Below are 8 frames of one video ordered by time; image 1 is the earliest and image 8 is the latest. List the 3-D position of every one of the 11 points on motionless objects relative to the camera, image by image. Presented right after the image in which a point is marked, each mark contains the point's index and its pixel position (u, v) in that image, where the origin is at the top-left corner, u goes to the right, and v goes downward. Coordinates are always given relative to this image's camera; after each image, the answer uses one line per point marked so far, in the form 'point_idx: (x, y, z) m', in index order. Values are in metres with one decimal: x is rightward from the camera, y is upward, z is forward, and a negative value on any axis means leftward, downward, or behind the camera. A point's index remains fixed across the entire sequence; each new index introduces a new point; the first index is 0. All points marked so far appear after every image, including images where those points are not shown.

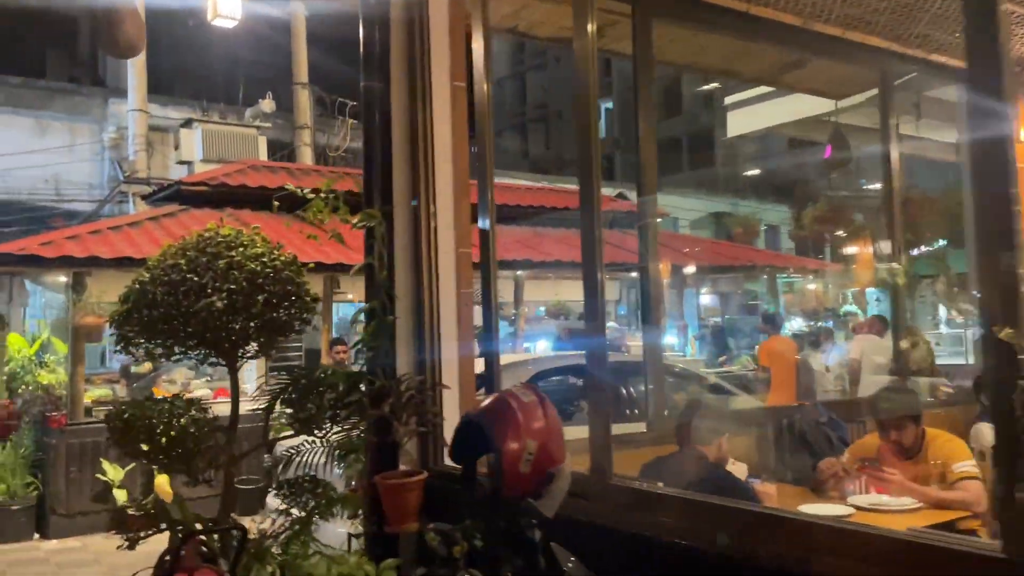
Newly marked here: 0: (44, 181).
0: (-8.0, +1.8, +14.1) m
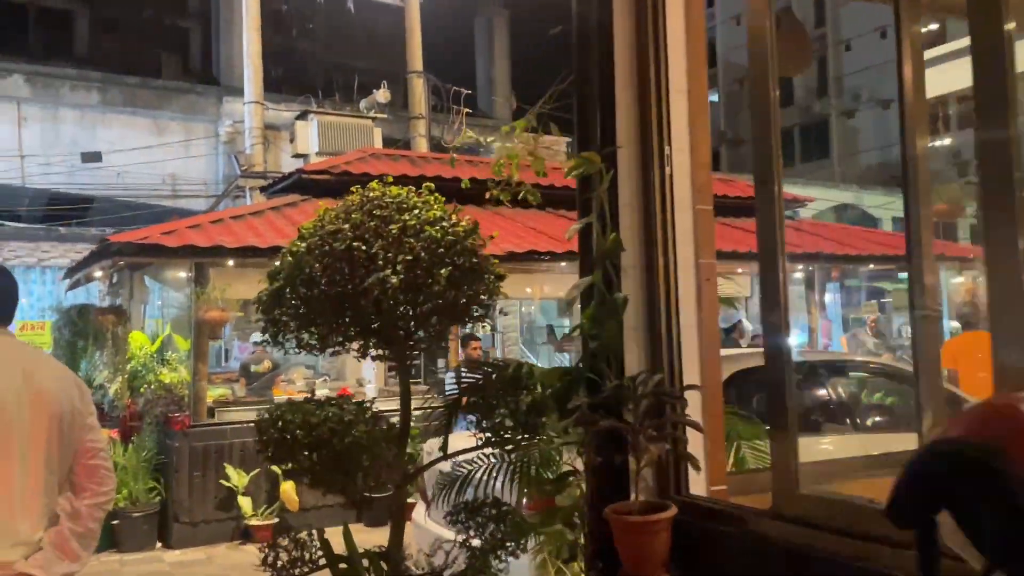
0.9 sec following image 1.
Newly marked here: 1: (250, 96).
0: (-6.0, +1.8, +14.1) m
1: (-3.6, +2.6, +11.2) m
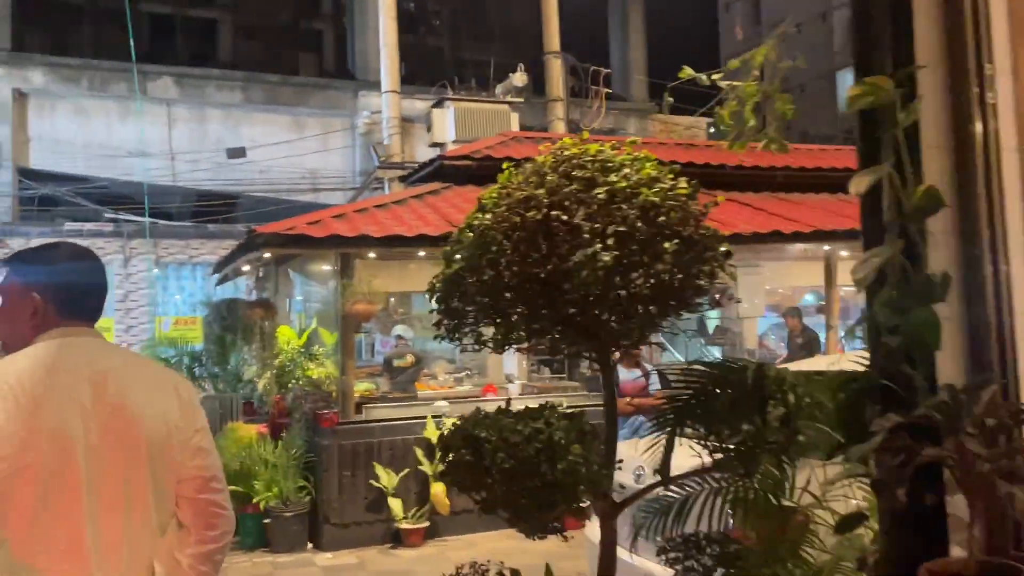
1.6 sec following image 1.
0: (-3.6, +1.9, +14.3) m
1: (-1.7, +2.7, +11.1) m
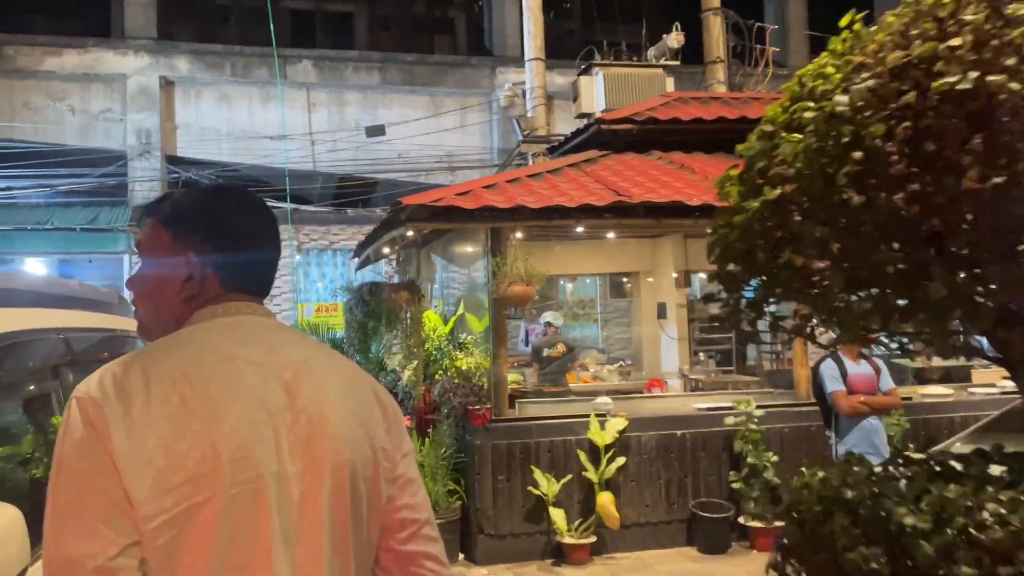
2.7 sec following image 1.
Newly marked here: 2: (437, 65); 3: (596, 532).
0: (-1.2, +2.2, +13.8) m
1: (+0.2, +2.9, +10.3) m
2: (-1.3, +3.8, +14.0) m
3: (+0.6, -1.7, +5.6) m
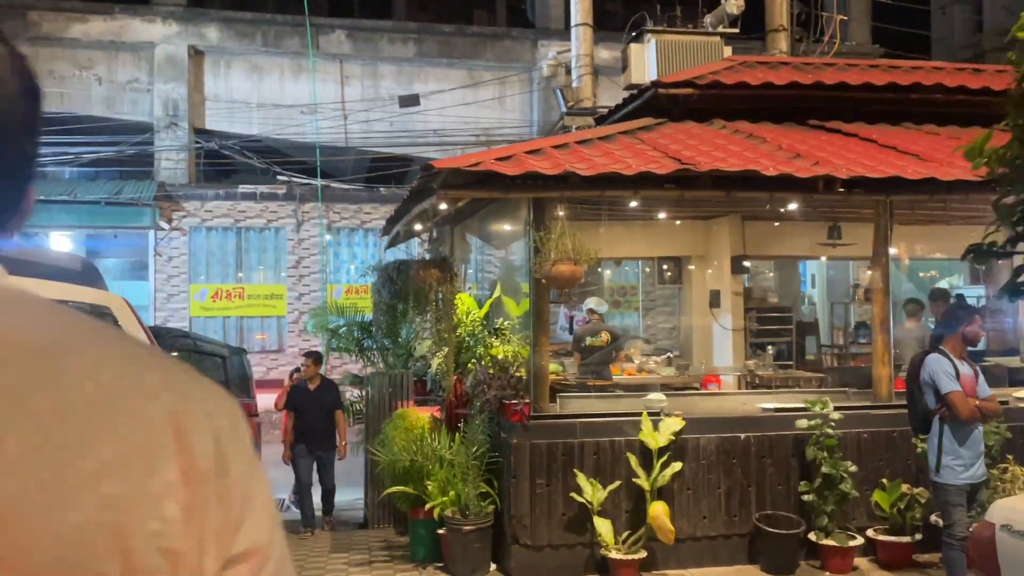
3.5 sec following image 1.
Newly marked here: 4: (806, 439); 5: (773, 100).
0: (-0.5, +2.5, +13.1) m
1: (+0.7, +3.1, +9.5) m
2: (-0.6, +4.1, +13.3) m
3: (+0.8, -1.5, +4.9) m
4: (+1.8, -0.9, +5.2) m
5: (+2.0, +1.5, +6.4) m
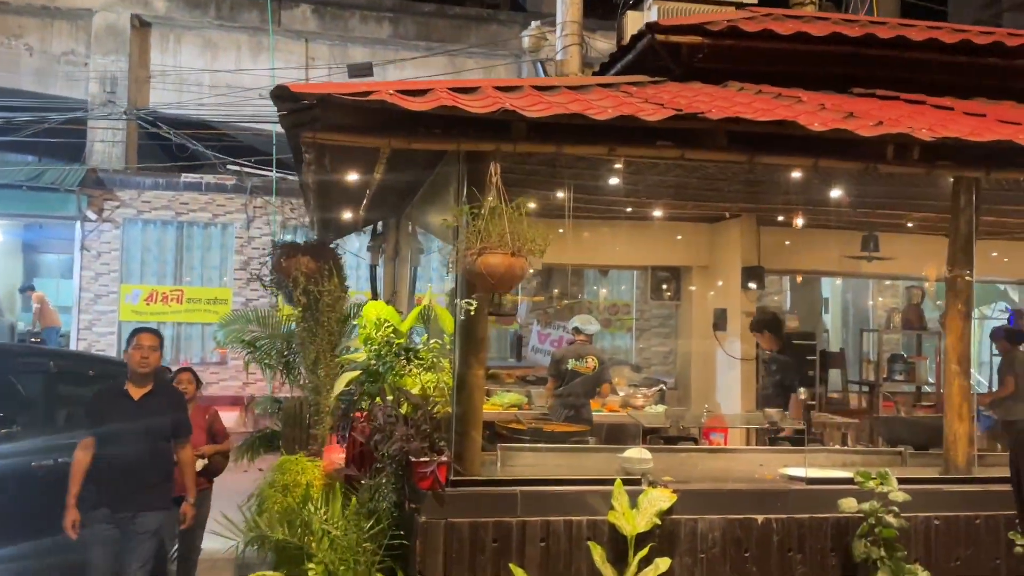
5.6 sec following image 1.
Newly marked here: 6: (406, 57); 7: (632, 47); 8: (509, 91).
0: (-0.8, +2.3, +11.5) m
1: (+0.5, +3.0, +8.0) m
2: (-0.8, +3.9, +11.8) m
3: (+0.4, -1.6, +3.3) m
4: (+1.5, -1.0, +3.6) m
5: (+1.7, +1.3, +4.8) m
6: (-1.5, +3.3, +11.8) m
7: (+0.7, +1.4, +5.0) m
8: (0.0, +0.8, +3.5) m
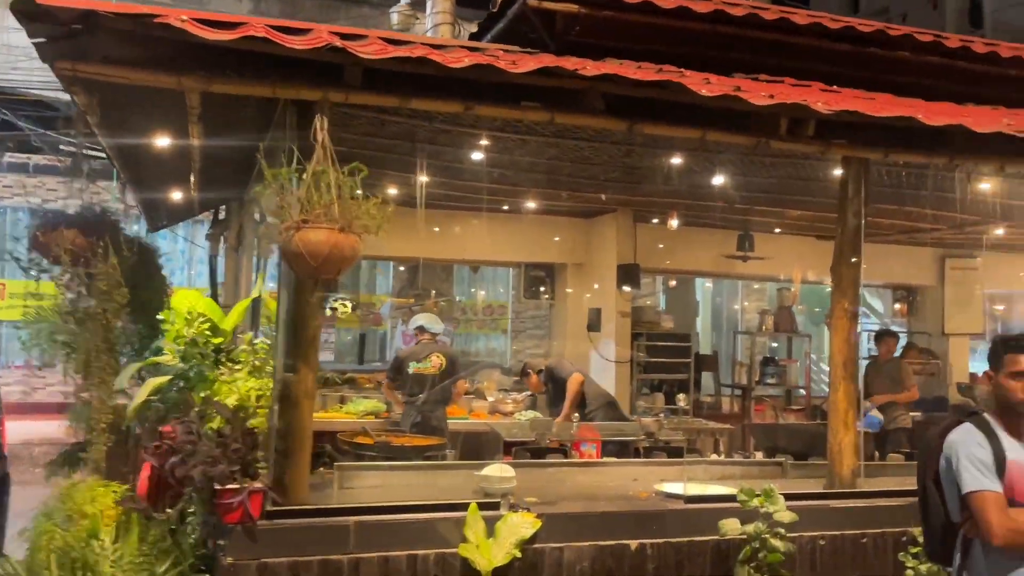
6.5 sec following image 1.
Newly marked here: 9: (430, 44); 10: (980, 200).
0: (-2.5, +2.3, +10.8) m
1: (-0.7, +3.0, +7.4) m
2: (-2.5, +3.9, +11.0) m
3: (-0.2, -1.6, +2.8) m
4: (+0.9, -1.0, +3.2) m
5: (+1.0, +1.4, +4.5) m
6: (-3.3, +3.4, +10.9) m
7: (-0.1, +1.5, +4.5) m
8: (-0.6, +0.9, +2.9) m
9: (-0.4, +1.0, +3.3) m
10: (+2.5, +0.5, +4.4) m
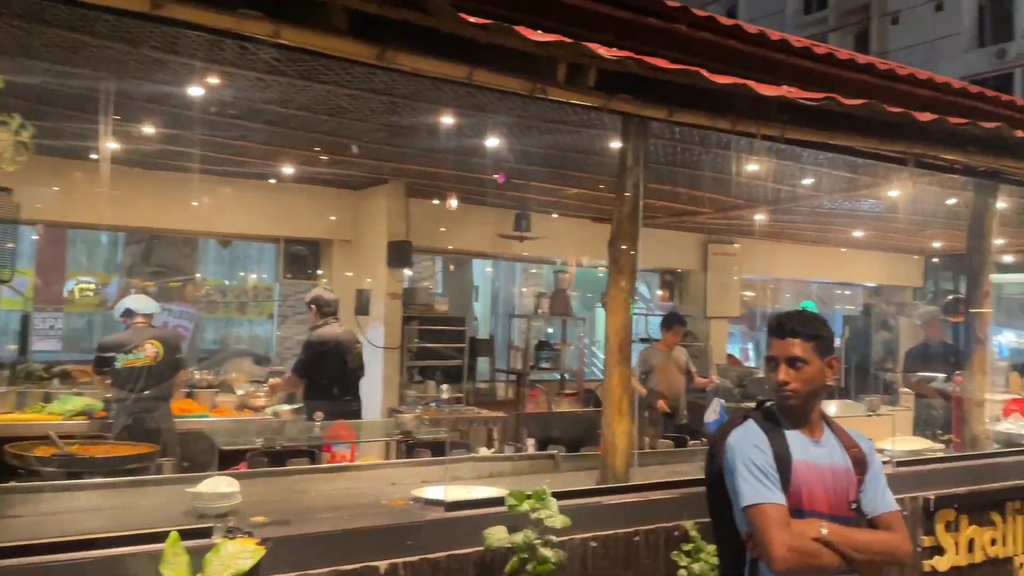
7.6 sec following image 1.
0: (-5.2, +2.6, +9.2) m
1: (-2.6, +3.2, +6.4) m
2: (-5.2, +4.2, +9.4) m
3: (-0.9, -1.5, +2.1) m
4: (0.0, -0.9, +2.8) m
5: (-0.2, +1.5, +4.0) m
6: (-5.9, +3.7, +9.1) m
7: (-1.2, +1.6, +3.8) m
8: (-1.3, +1.0, +2.1) m
9: (-1.2, +1.1, +2.5) m
10: (+1.2, +0.6, +4.3) m
